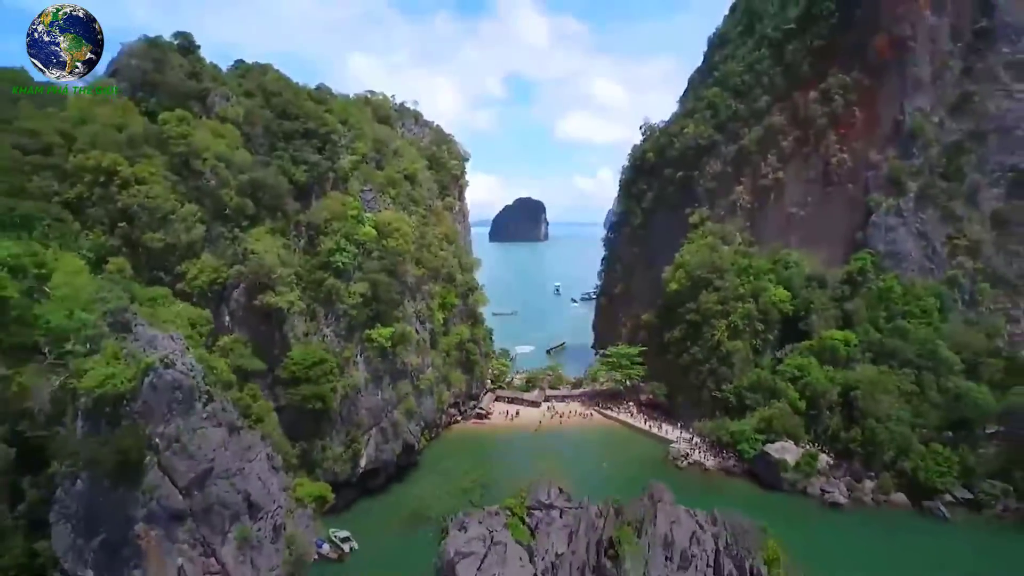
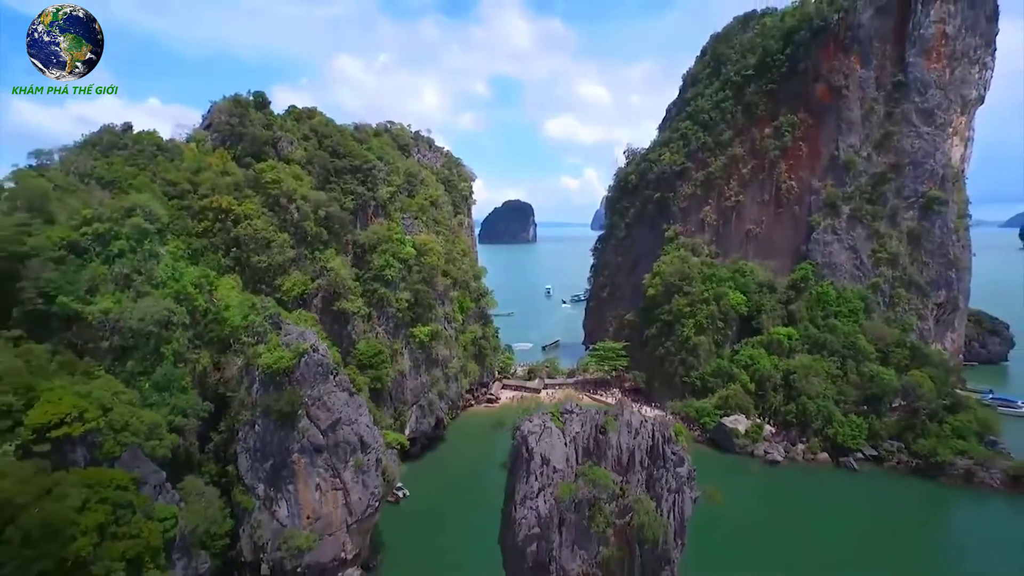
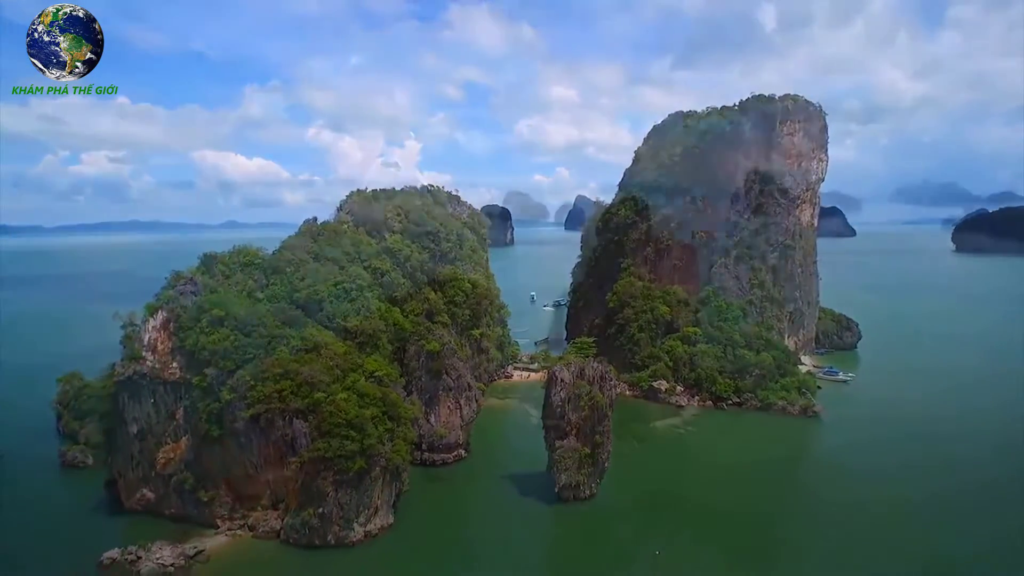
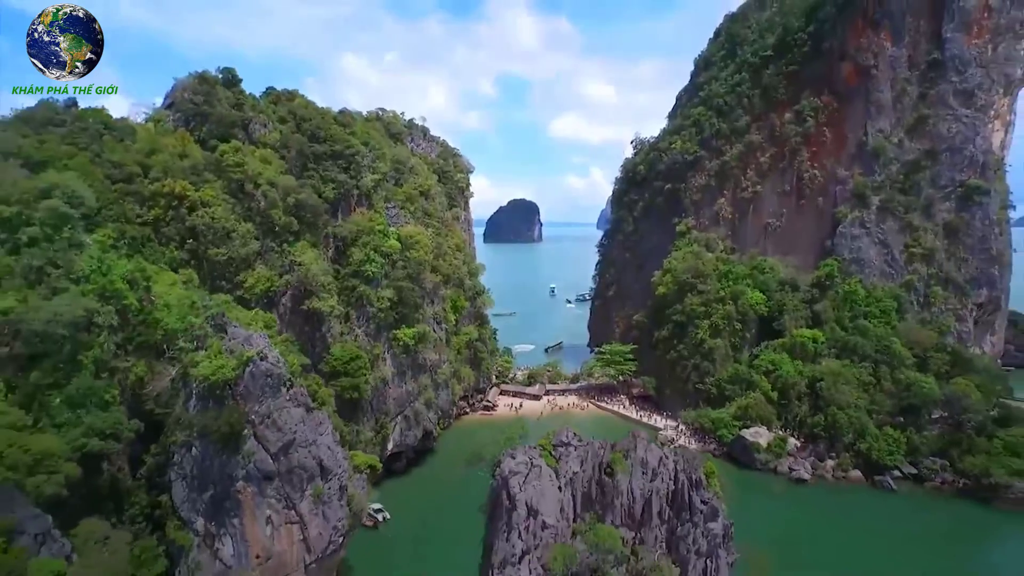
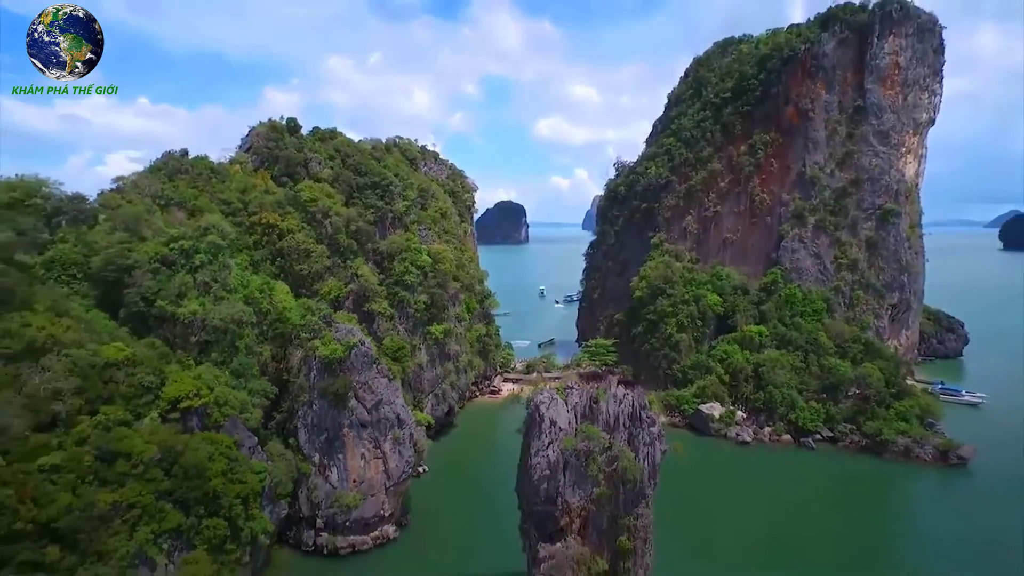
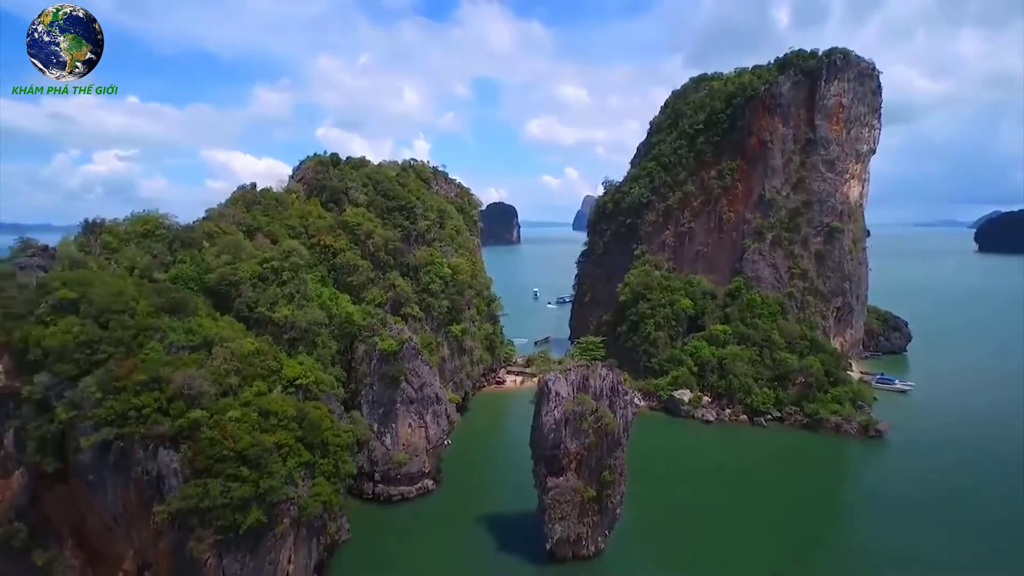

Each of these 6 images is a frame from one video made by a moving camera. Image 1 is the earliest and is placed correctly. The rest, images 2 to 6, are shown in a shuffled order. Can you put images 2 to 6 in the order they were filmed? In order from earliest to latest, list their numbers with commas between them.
4, 2, 5, 6, 3
